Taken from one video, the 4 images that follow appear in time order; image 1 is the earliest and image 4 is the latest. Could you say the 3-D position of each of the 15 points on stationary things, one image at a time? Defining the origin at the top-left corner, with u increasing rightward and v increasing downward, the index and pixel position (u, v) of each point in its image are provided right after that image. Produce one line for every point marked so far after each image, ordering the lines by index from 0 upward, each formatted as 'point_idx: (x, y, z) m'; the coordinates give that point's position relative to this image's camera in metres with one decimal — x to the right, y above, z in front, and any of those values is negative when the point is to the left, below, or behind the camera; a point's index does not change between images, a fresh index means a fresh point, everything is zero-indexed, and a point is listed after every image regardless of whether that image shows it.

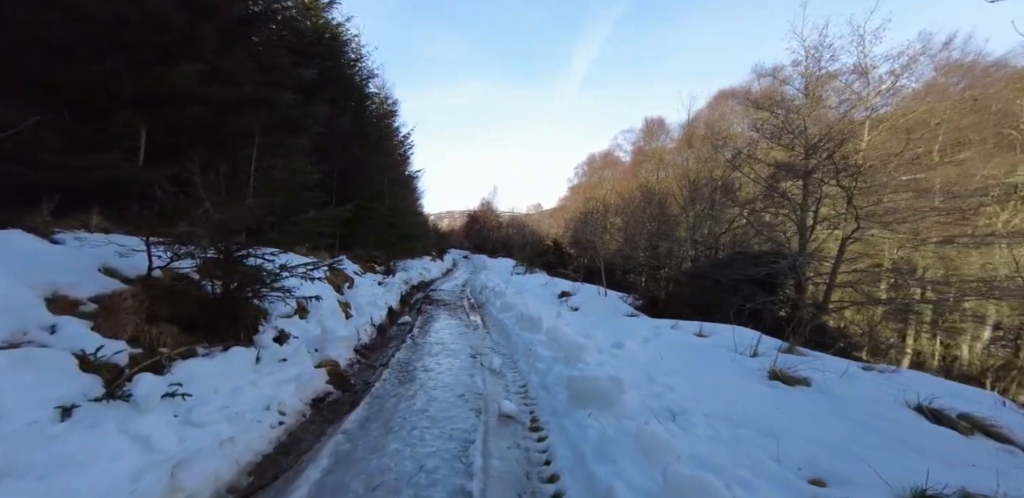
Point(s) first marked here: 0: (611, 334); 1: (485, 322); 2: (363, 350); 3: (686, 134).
0: (+1.5, -1.3, +6.4) m
1: (-0.6, -1.8, +10.0) m
2: (-2.4, -1.6, +6.6) m
3: (+8.2, +5.4, +19.5) m
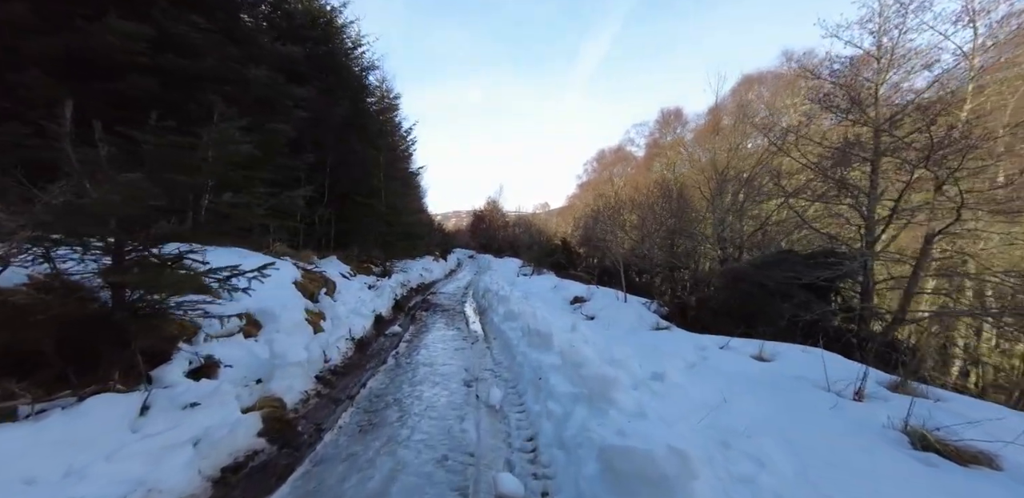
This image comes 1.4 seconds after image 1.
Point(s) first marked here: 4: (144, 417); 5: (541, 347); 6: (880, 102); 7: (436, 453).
0: (+1.6, -1.3, +5.0) m
1: (-0.5, -1.8, +8.6) m
2: (-2.3, -1.6, +5.3) m
3: (+8.4, +5.4, +18.0) m
4: (-2.5, -1.2, +2.9) m
5: (+0.4, -1.4, +6.1) m
6: (+6.0, +2.4, +6.7) m
7: (-0.6, -1.6, +3.3) m
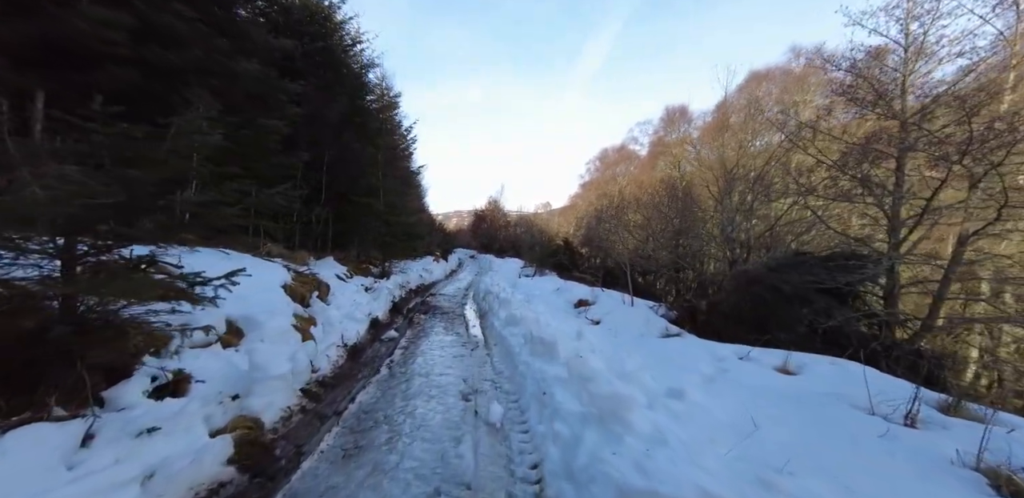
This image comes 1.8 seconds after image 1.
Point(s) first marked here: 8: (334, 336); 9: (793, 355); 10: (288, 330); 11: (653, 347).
0: (+1.6, -1.3, +4.5) m
1: (-0.5, -1.8, +8.2) m
2: (-2.3, -1.7, +4.9) m
3: (+8.5, +5.4, +17.5) m
4: (-2.5, -1.2, +2.5) m
5: (+0.5, -1.5, +5.7) m
6: (+6.0, +2.3, +6.3) m
7: (-0.6, -1.7, +2.9) m
8: (-2.9, -1.4, +6.8) m
9: (+3.1, -1.2, +4.7) m
10: (-2.9, -1.1, +5.5) m
11: (+1.9, -1.3, +5.7) m
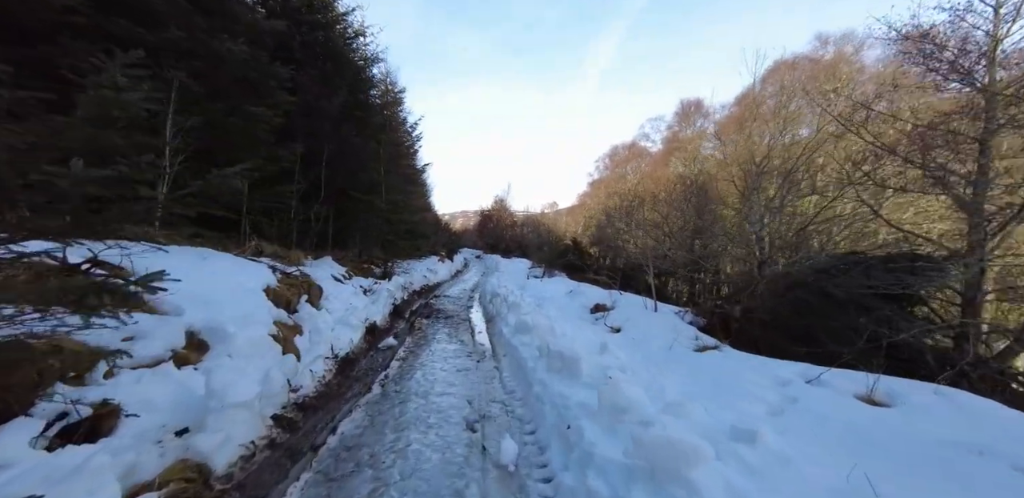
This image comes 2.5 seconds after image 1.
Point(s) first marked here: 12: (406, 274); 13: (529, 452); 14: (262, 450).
0: (+1.7, -1.3, +3.7) m
1: (-0.3, -1.8, +7.4) m
2: (-2.2, -1.6, +4.1) m
3: (+8.9, +5.4, +16.6) m
4: (-2.4, -1.2, +1.7) m
5: (+0.6, -1.4, +4.9) m
6: (+6.2, +2.3, +5.3) m
7: (-0.5, -1.6, +2.1) m
8: (-2.7, -1.4, +6.0) m
9: (+3.3, -1.2, +3.8) m
10: (-2.8, -1.0, +4.7) m
11: (+2.1, -1.3, +4.8) m
12: (-4.5, -1.1, +17.6) m
13: (+0.1, -1.7, +3.5) m
14: (-2.1, -1.7, +3.5) m
